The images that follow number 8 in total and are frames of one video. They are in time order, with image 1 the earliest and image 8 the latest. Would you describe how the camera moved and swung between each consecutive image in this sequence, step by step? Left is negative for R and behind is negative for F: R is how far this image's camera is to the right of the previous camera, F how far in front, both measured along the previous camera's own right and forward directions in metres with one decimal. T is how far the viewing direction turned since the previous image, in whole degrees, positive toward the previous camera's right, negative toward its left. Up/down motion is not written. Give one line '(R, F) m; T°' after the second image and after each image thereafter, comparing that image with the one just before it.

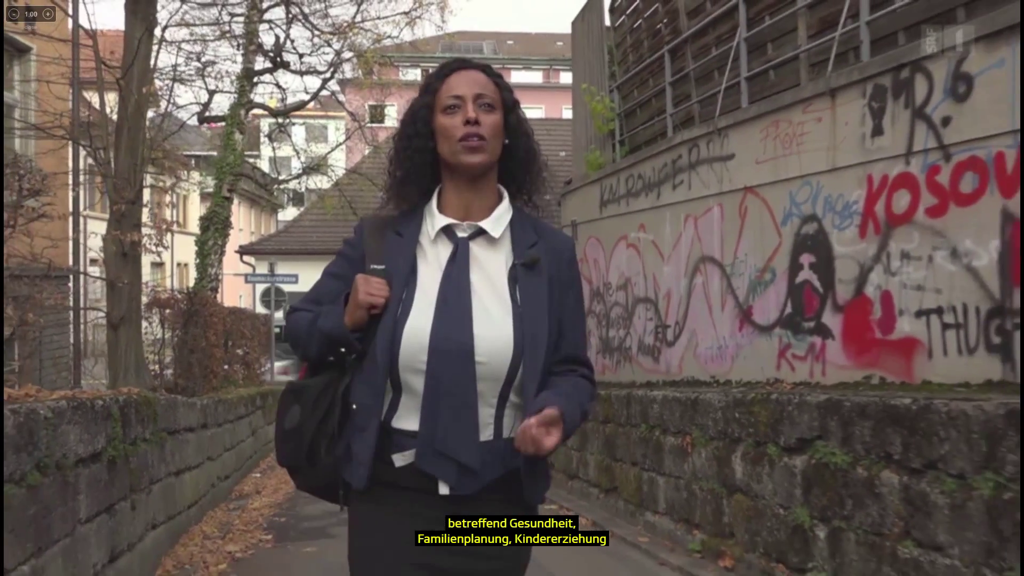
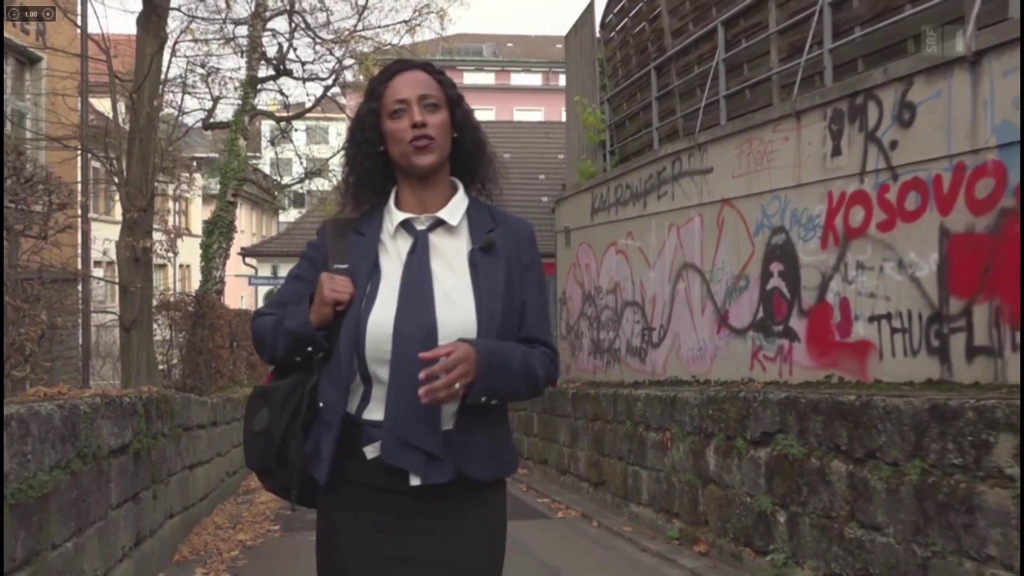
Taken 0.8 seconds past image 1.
(+0.1, -0.6) m; 0°
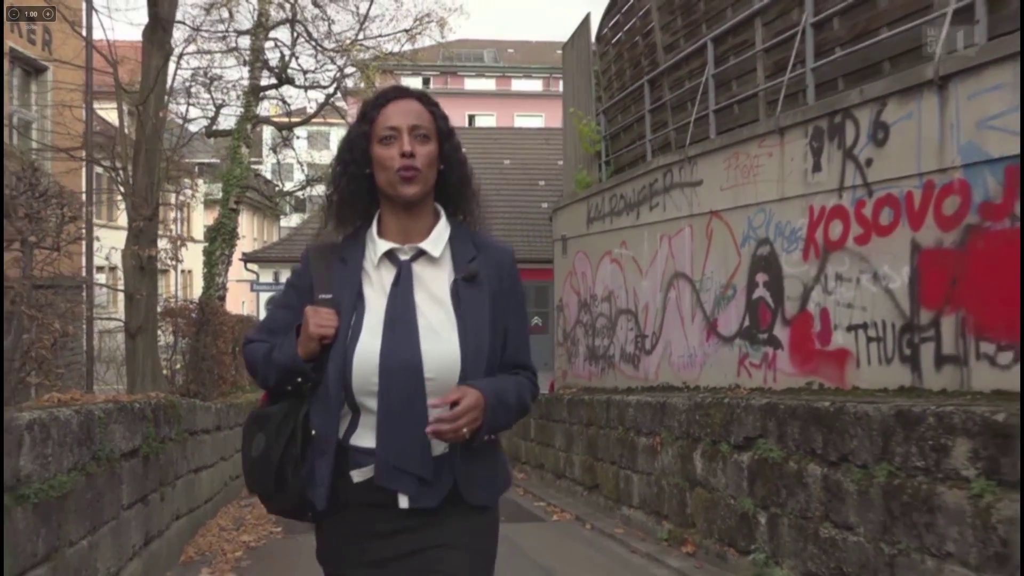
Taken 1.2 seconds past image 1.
(+0.1, -0.3) m; 0°
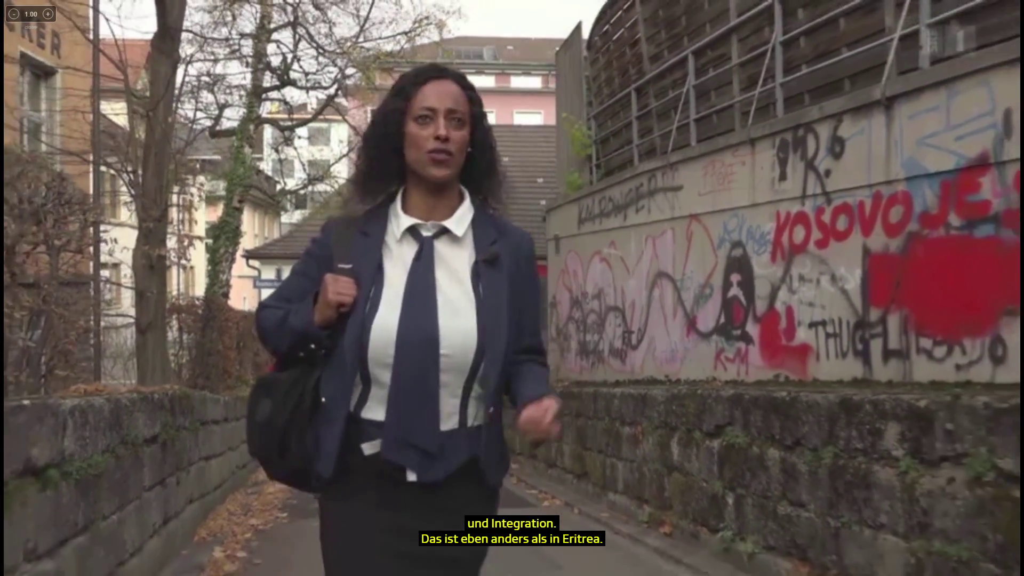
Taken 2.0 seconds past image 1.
(+0.1, -0.6) m; 0°
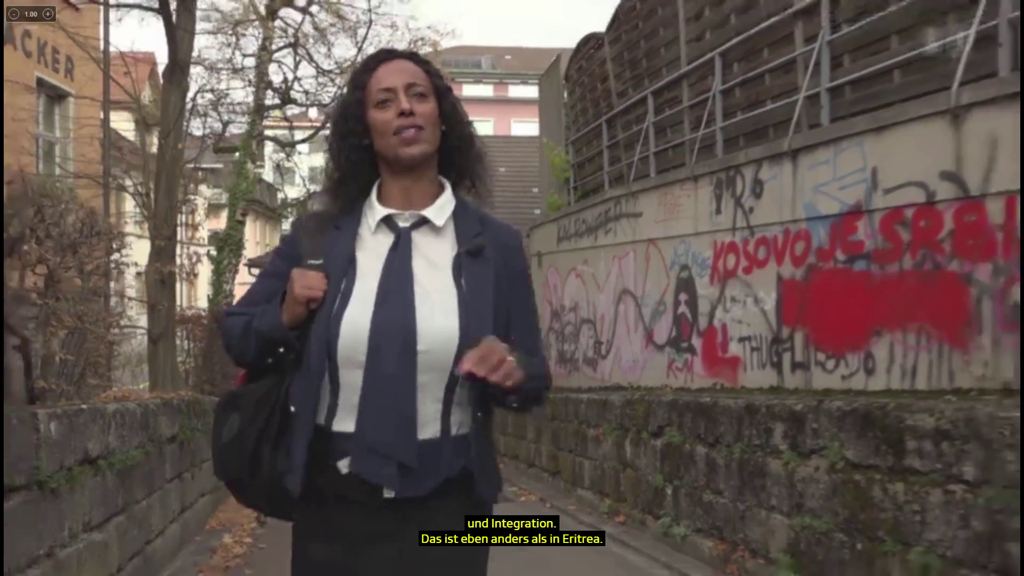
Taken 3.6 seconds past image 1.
(+0.3, -1.2) m; 0°
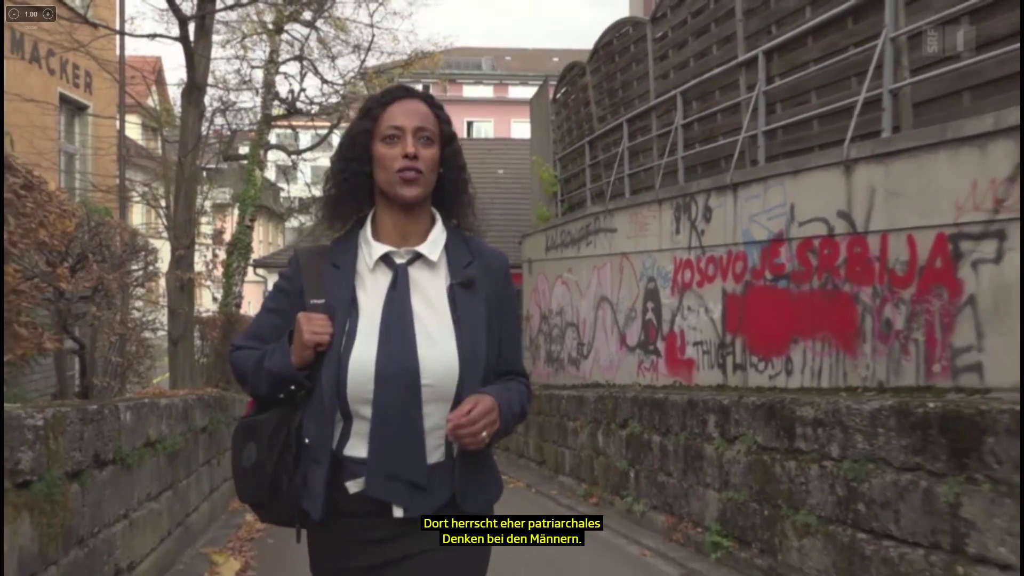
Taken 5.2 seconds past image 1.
(+0.2, -1.4) m; 0°
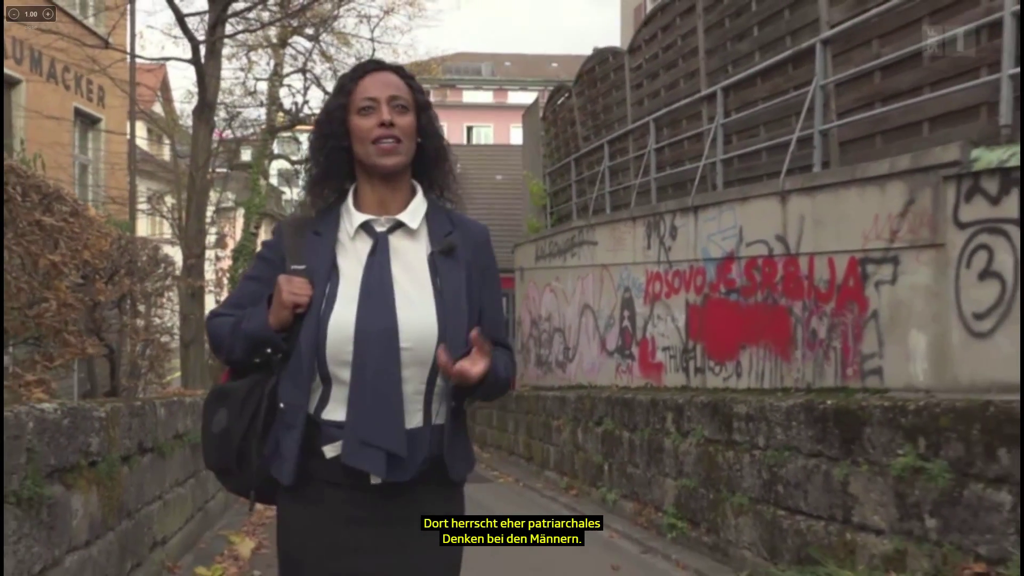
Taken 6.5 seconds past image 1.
(+0.2, -1.1) m; 0°
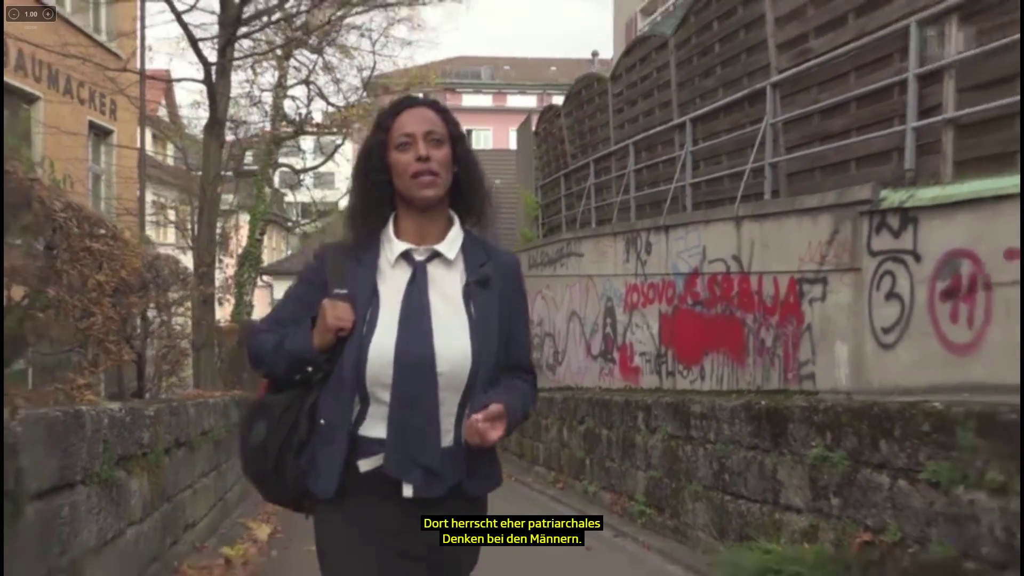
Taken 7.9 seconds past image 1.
(+0.1, -1.1) m; 0°
